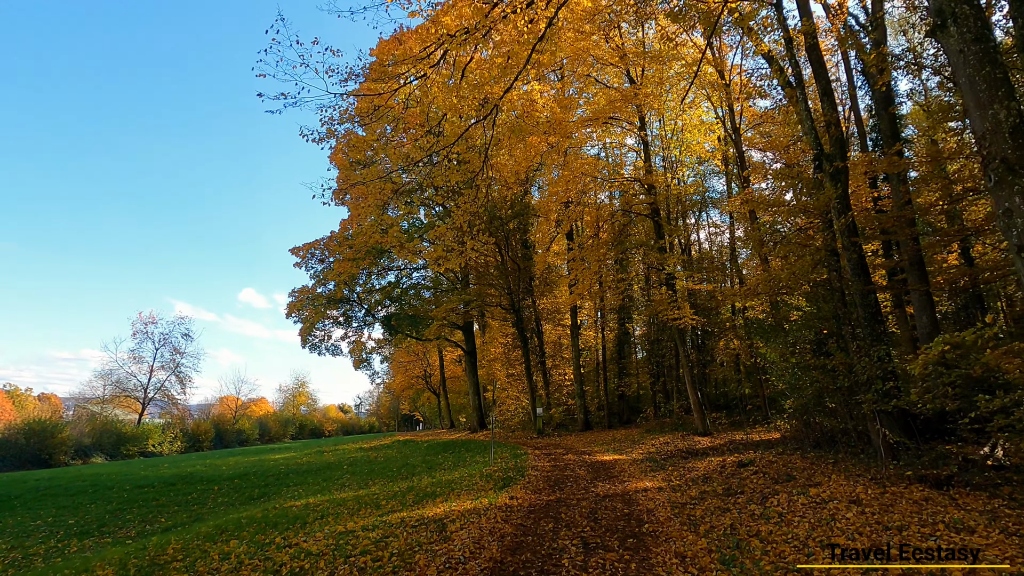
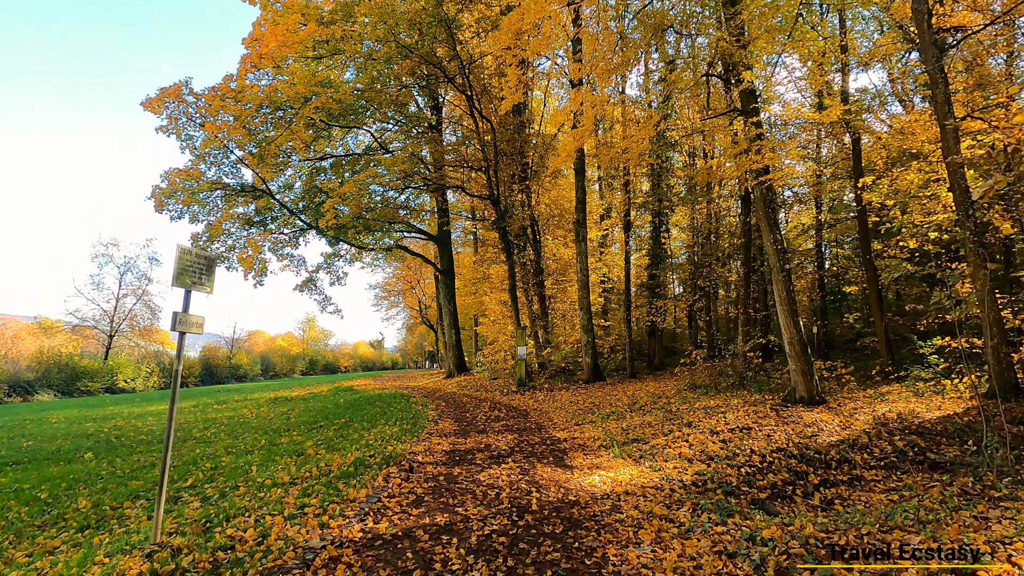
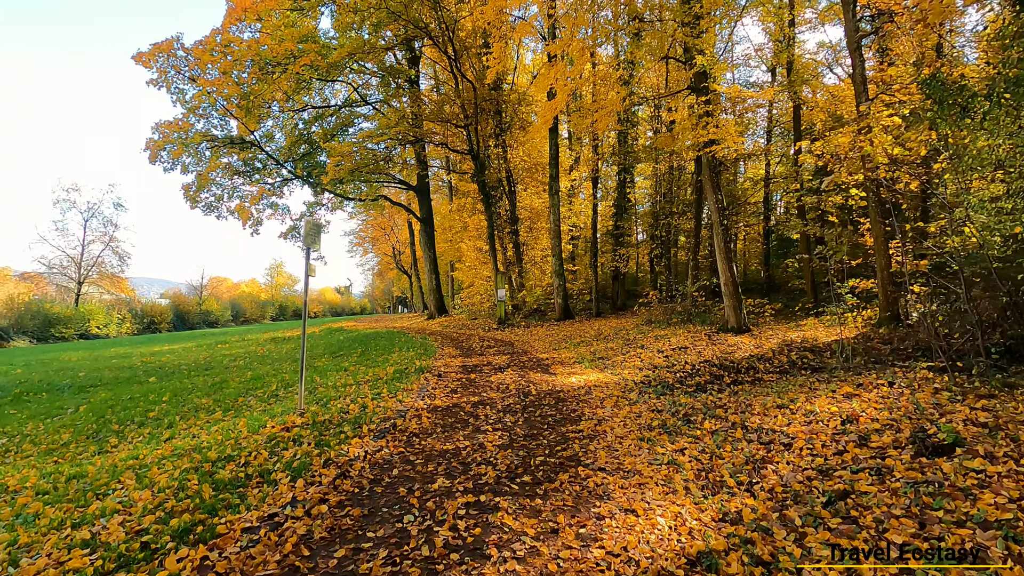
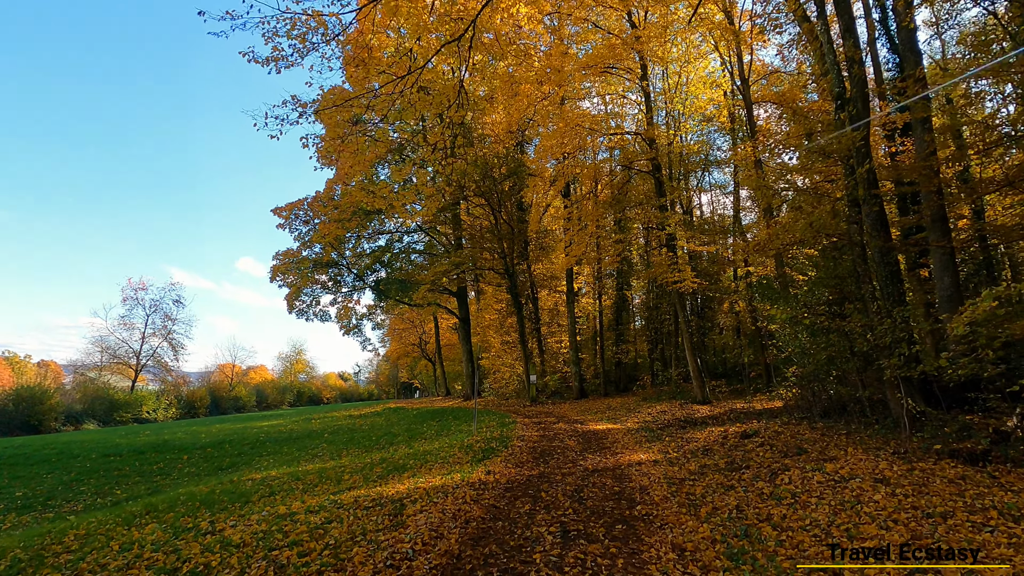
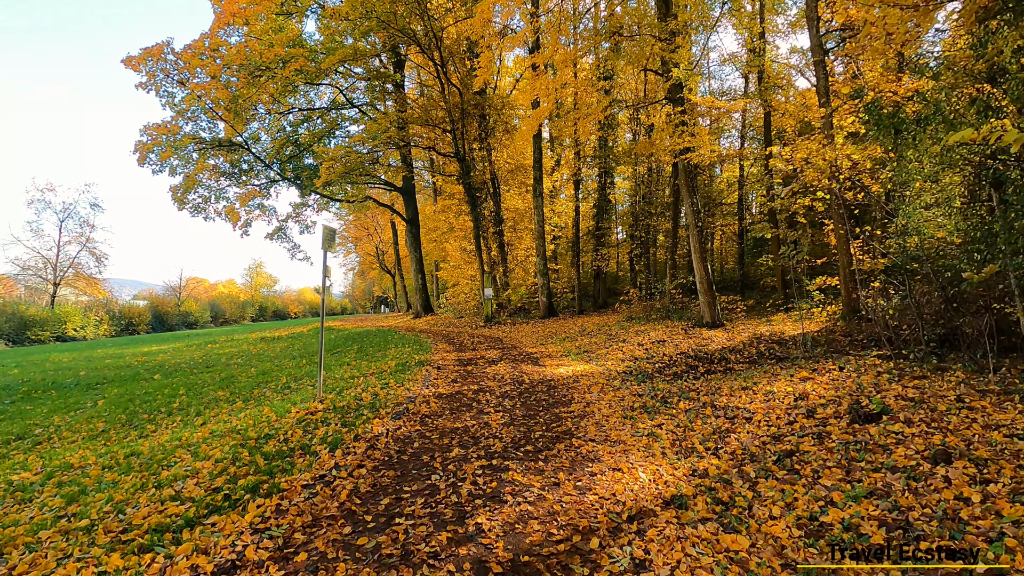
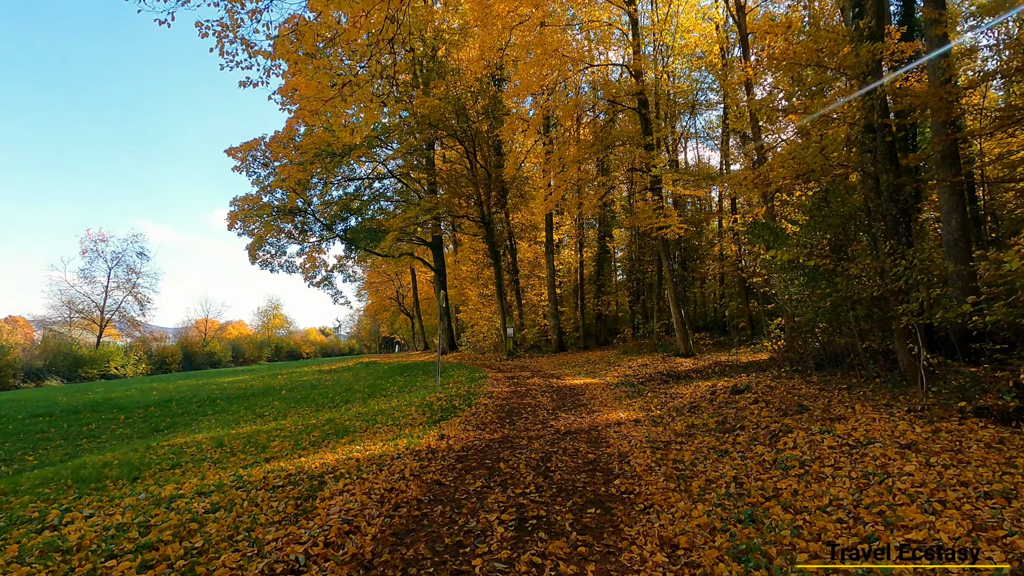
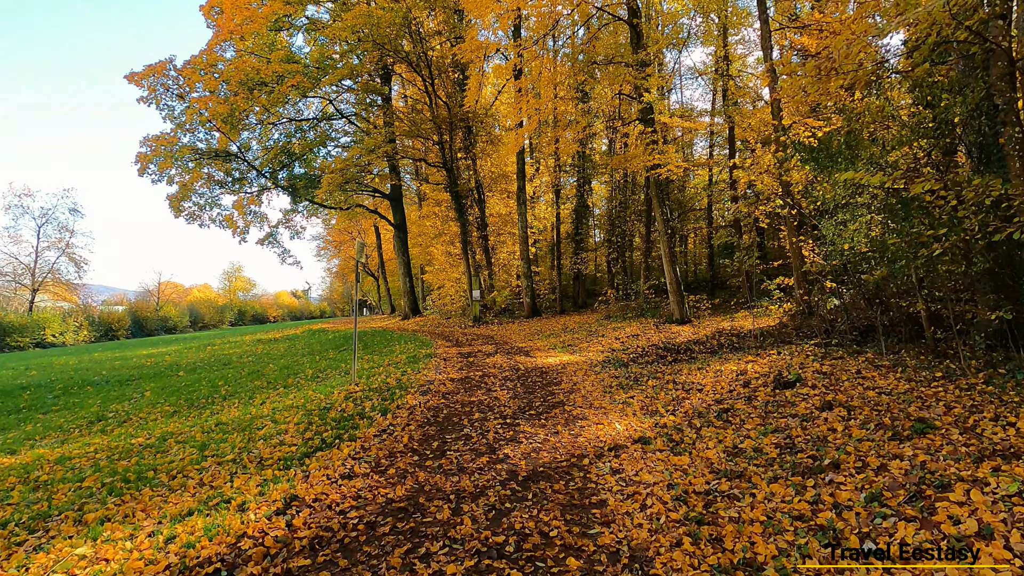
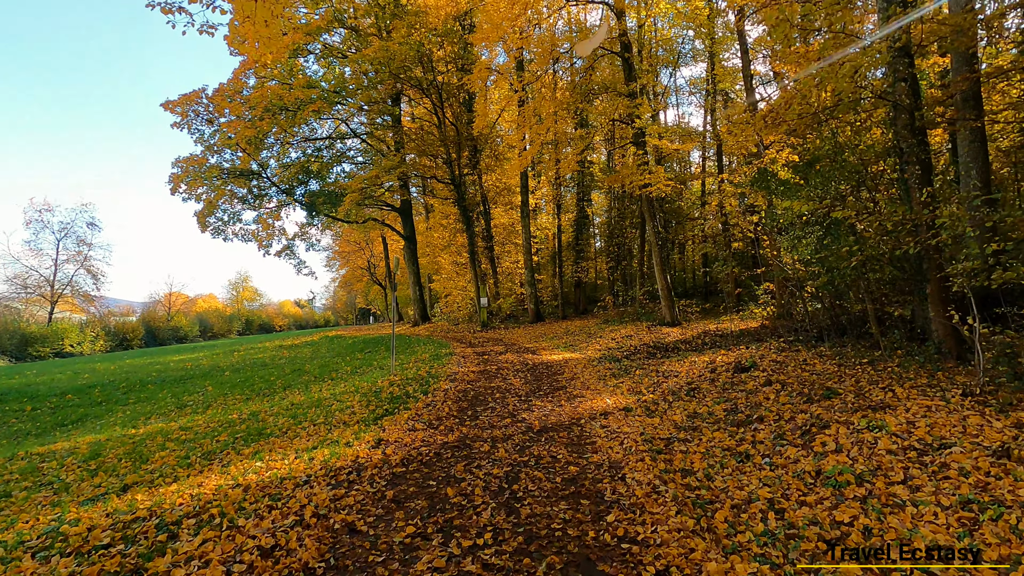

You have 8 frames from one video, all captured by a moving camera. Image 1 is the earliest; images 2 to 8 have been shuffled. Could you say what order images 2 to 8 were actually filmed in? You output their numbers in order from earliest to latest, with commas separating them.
4, 6, 8, 7, 5, 3, 2
